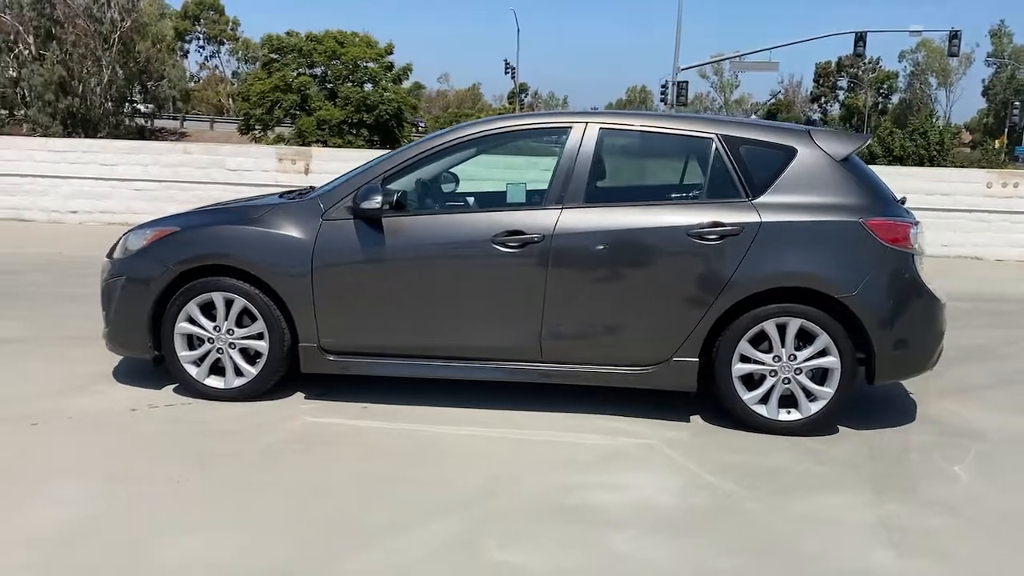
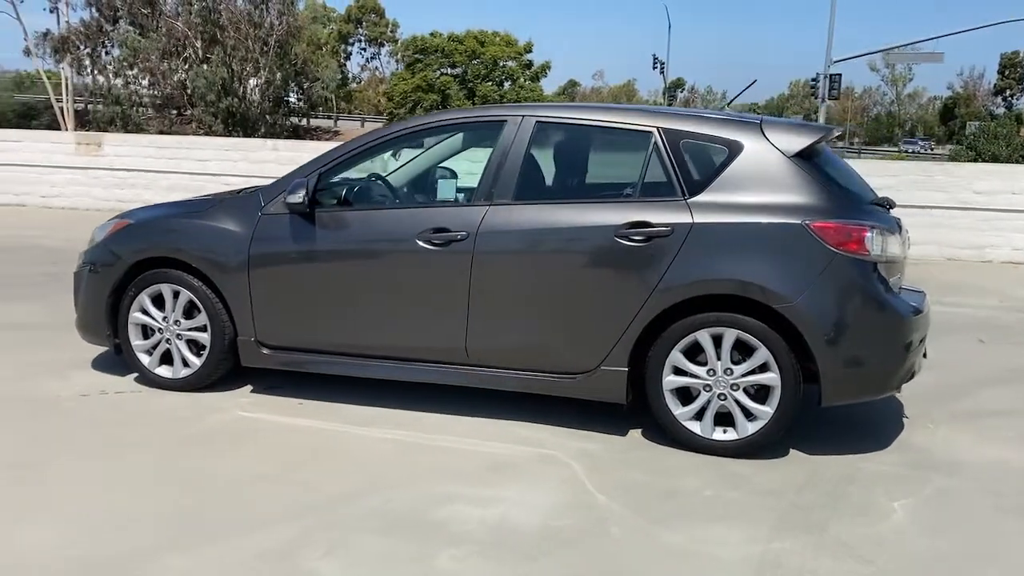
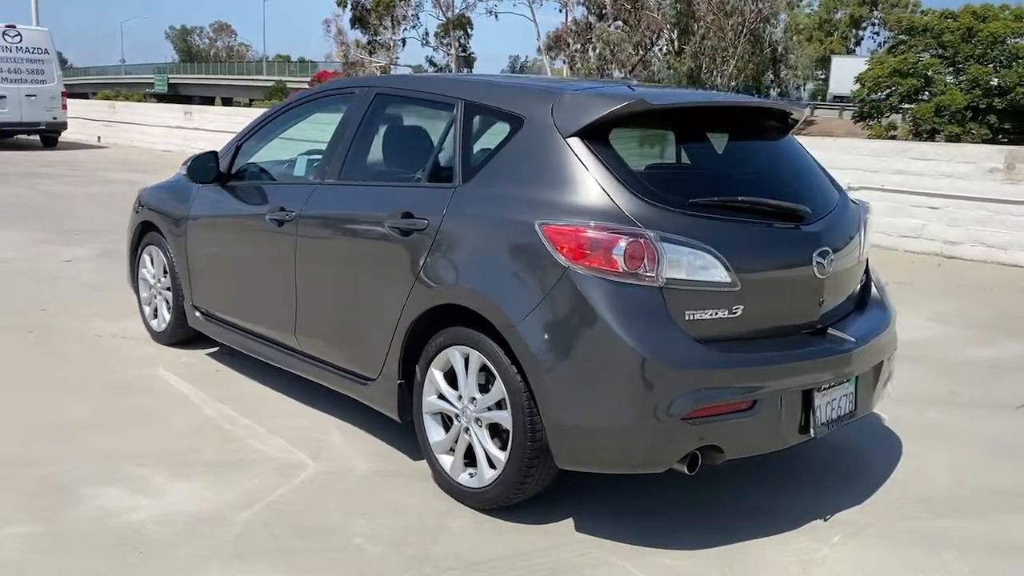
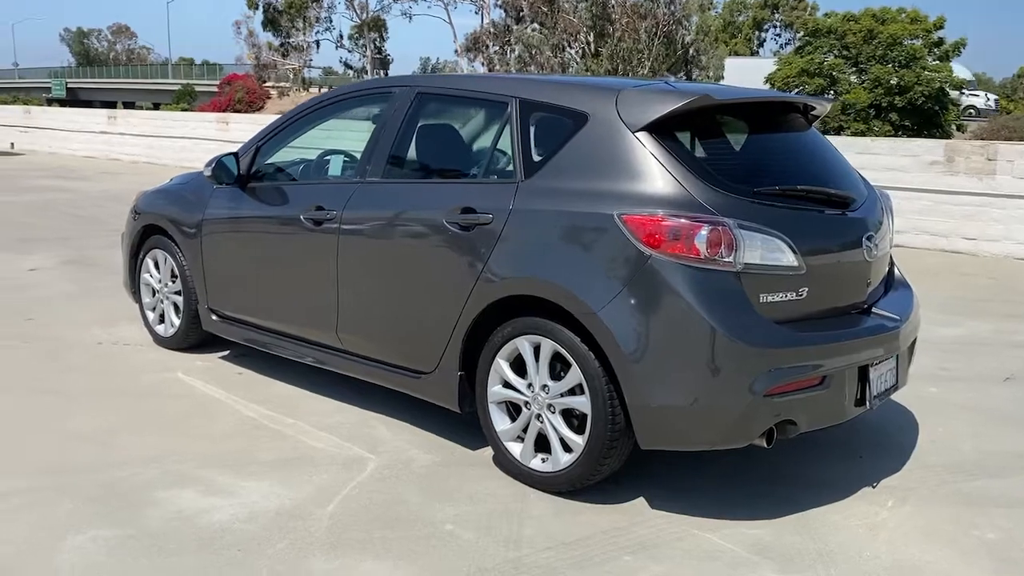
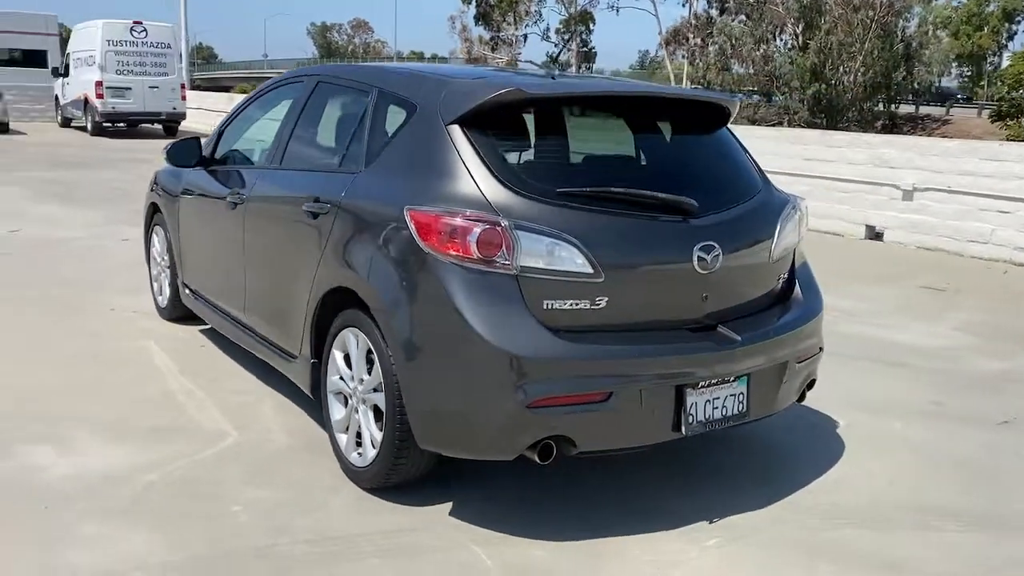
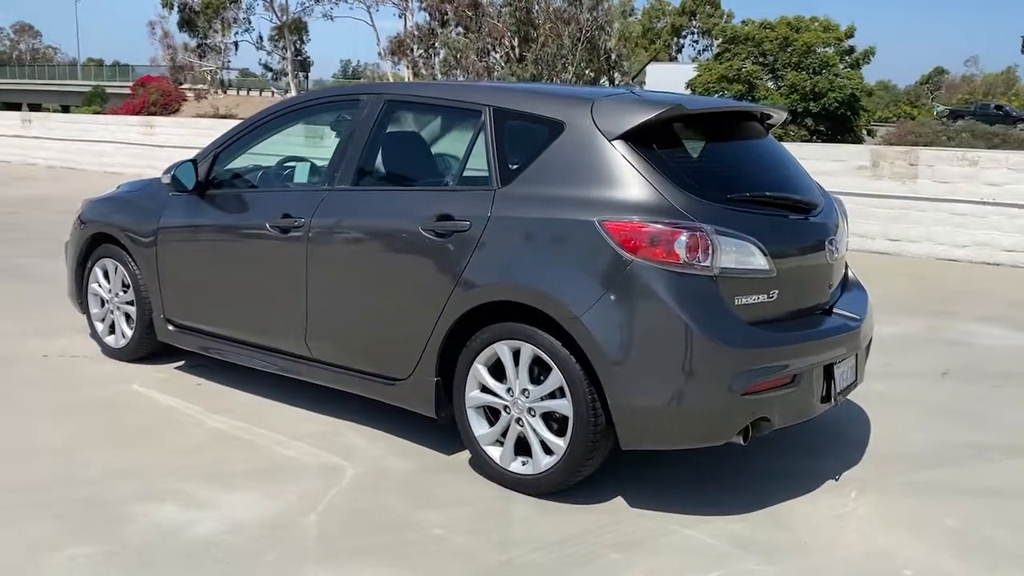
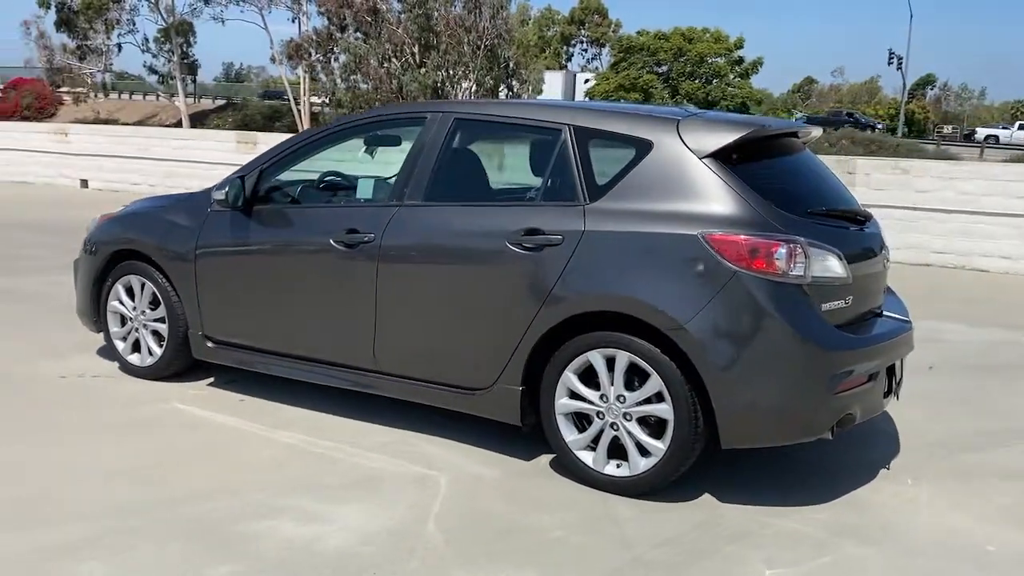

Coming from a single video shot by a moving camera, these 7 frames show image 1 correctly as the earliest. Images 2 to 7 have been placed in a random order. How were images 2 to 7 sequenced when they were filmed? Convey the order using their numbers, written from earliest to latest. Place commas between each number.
2, 7, 6, 4, 3, 5
